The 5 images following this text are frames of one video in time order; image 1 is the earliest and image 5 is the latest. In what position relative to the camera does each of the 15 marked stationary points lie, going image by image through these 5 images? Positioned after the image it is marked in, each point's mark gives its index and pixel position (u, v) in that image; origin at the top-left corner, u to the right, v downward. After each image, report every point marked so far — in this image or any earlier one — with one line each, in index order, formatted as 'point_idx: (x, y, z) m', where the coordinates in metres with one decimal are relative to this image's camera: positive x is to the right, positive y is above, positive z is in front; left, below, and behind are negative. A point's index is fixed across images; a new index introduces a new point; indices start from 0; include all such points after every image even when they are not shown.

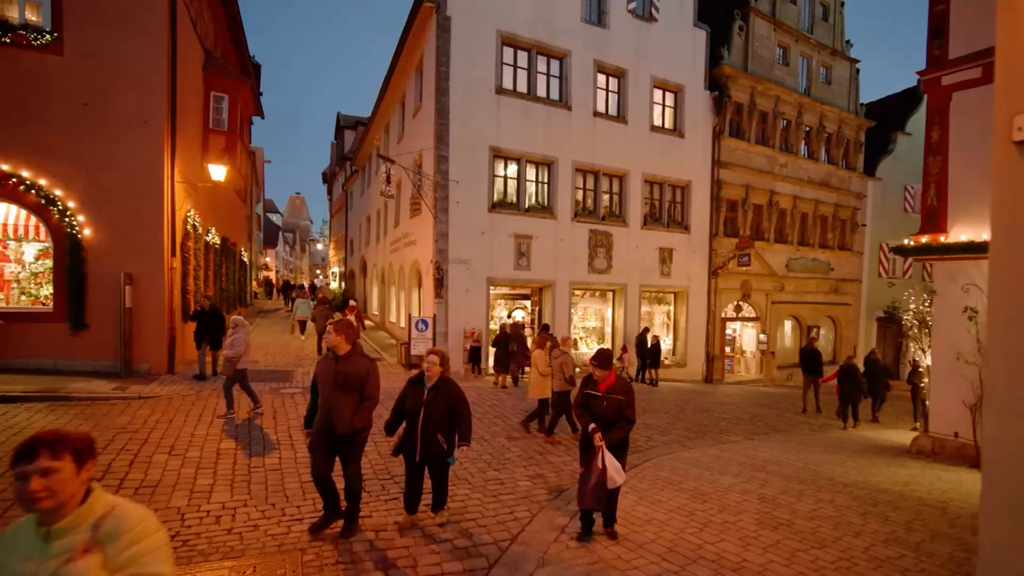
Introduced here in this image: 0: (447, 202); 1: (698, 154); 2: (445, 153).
0: (-1.5, +2.0, +13.5) m
1: (+5.1, +3.7, +16.1) m
2: (-1.5, +3.1, +13.4) m
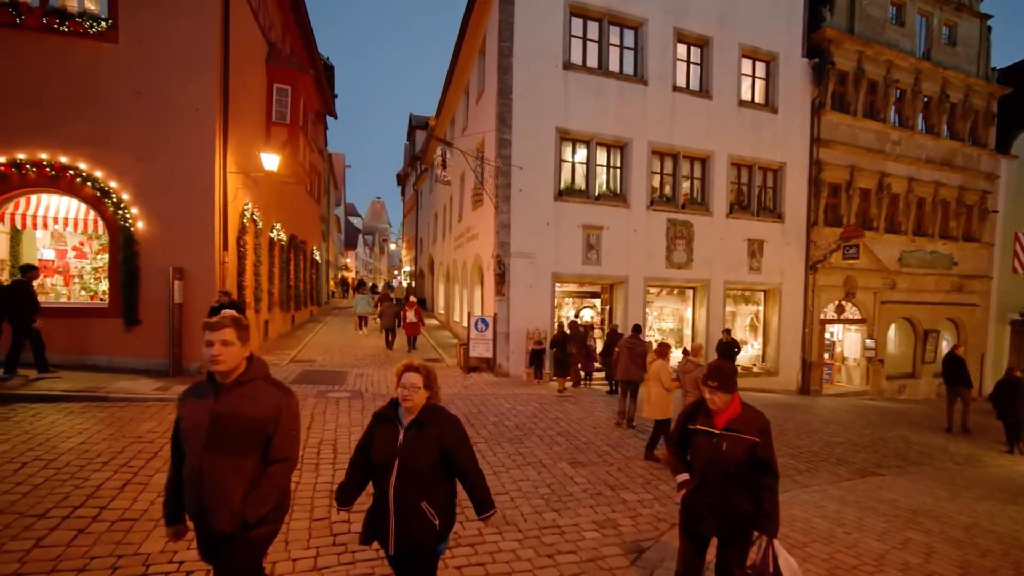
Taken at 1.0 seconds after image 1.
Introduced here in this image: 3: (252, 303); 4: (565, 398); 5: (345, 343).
0: (-0.1, +2.1, +12.4) m
1: (+6.8, +3.8, +14.1) m
2: (-0.1, +3.2, +12.3) m
3: (-6.6, -0.4, +14.9) m
4: (+1.0, -2.1, +10.9) m
5: (-5.3, -1.7, +18.5) m
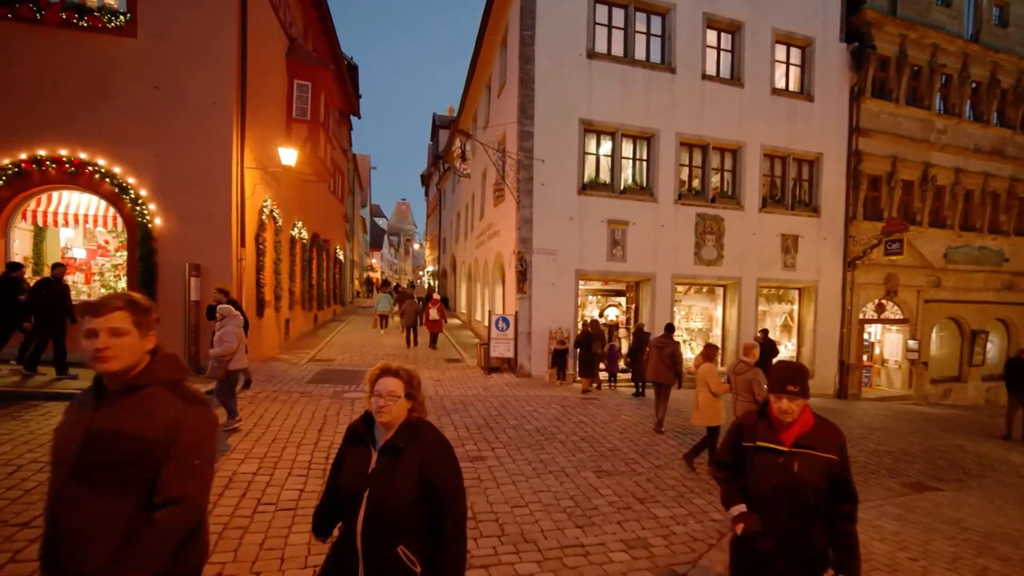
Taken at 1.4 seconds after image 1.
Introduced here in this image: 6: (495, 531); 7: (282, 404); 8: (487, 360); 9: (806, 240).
0: (+0.4, +2.2, +11.9) m
1: (+7.3, +3.8, +13.4) m
2: (+0.4, +3.3, +11.8) m
3: (-6.0, -0.3, +14.7) m
4: (+1.4, -2.0, +10.4) m
5: (-4.6, -1.7, +18.2) m
6: (-0.1, -1.7, +4.2) m
7: (-3.5, -1.8, +9.0) m
8: (-0.5, -1.5, +12.2) m
9: (+6.7, +1.1, +13.4) m
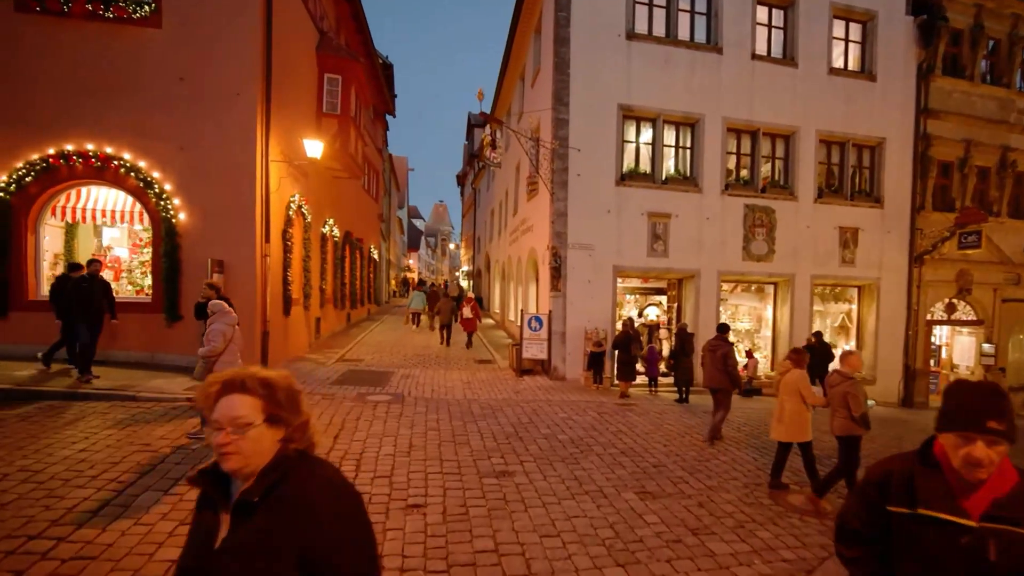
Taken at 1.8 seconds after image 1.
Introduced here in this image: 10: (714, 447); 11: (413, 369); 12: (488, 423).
0: (+1.0, +2.2, +11.2) m
1: (+8.0, +3.9, +12.3) m
2: (+1.0, +3.3, +11.1) m
3: (-5.2, -0.3, +14.4) m
4: (+1.9, -2.0, +9.6) m
5: (-3.5, -1.6, +17.8) m
6: (0.0, -1.7, +3.5) m
7: (-3.0, -1.7, +8.5) m
8: (+0.1, -1.5, +11.5) m
9: (+7.4, +1.2, +12.3) m
10: (+2.4, -1.9, +6.8) m
11: (-2.1, -1.7, +12.5) m
12: (-0.3, -1.8, +7.8) m
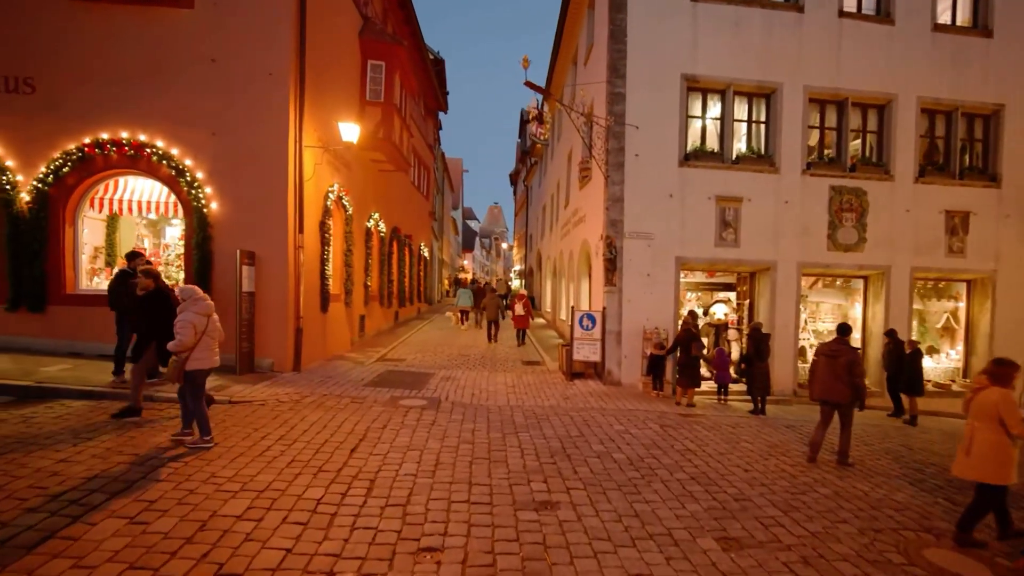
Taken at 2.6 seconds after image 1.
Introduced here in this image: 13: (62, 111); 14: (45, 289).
0: (+1.9, +2.3, +10.0) m
1: (+9.0, +4.0, +10.4) m
2: (+1.8, +3.4, +9.9) m
3: (-4.1, -0.2, +13.7) m
4: (+2.6, -1.9, +8.4) m
5: (-2.1, -1.5, +17.0) m
6: (+0.2, -1.6, +2.4) m
7: (-2.4, -1.6, +7.7) m
8: (+1.0, -1.3, +10.4) m
9: (+8.4, +1.3, +10.5) m
10: (+2.8, -1.8, +5.5) m
11: (-1.1, -1.6, +11.6) m
12: (+0.2, -1.7, +6.7) m
13: (-7.8, +3.1, +10.1) m
14: (-8.5, 0.0, +10.6) m
